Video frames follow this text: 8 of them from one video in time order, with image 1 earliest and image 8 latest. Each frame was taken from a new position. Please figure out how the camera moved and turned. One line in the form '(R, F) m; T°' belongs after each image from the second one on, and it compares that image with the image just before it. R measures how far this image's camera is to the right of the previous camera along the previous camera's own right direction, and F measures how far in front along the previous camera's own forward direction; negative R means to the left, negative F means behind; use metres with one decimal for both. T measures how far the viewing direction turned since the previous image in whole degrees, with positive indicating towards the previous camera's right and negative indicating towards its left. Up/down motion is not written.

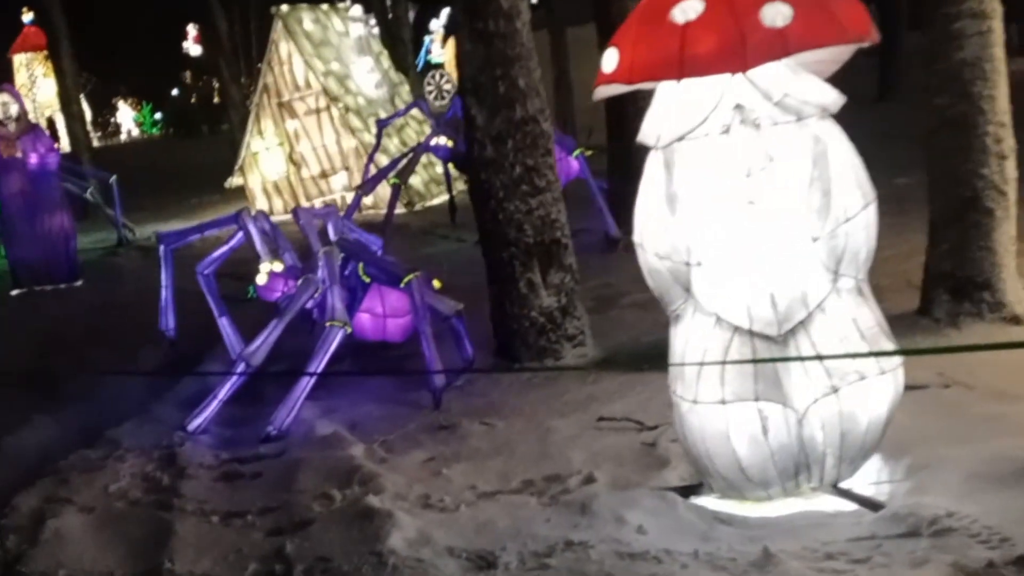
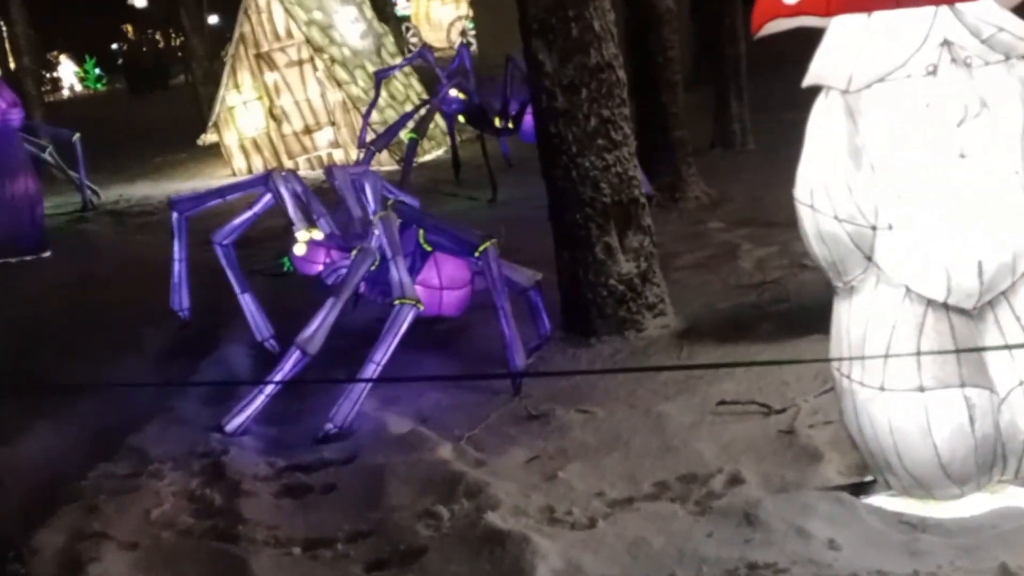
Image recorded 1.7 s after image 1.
(-0.9, +0.8) m; +4°
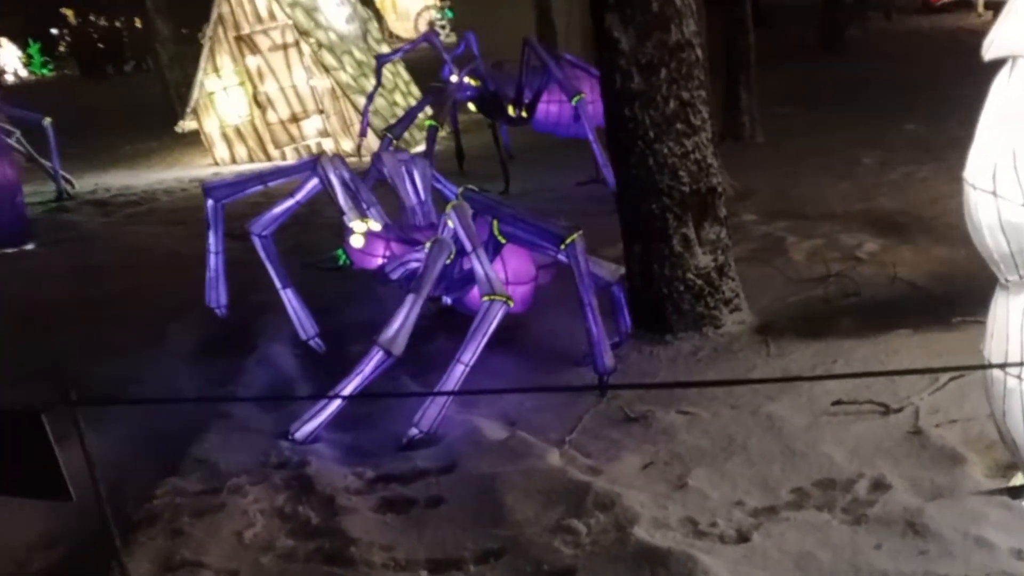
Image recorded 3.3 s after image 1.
(-0.9, +0.3) m; +5°
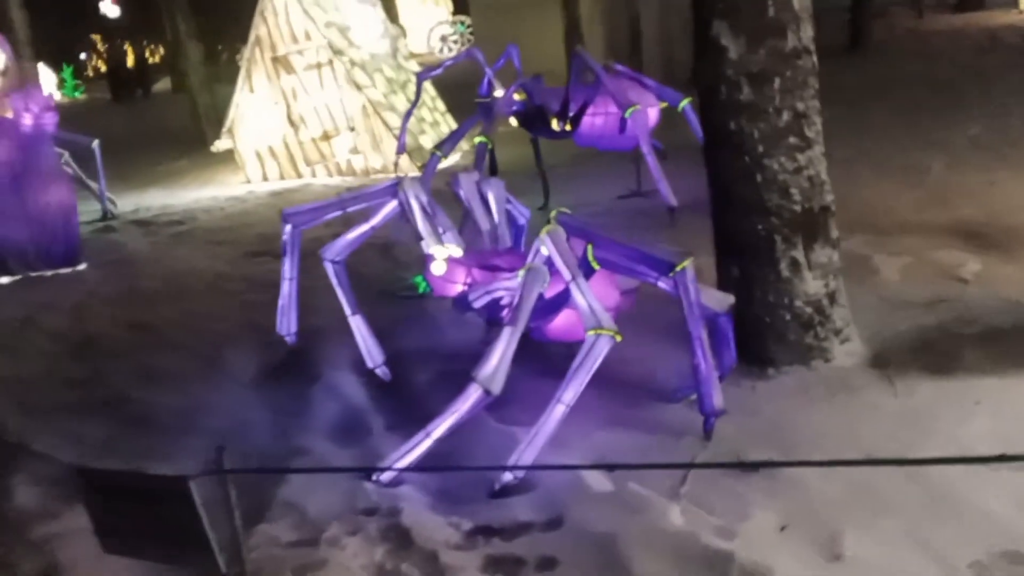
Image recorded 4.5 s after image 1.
(-0.5, +0.4) m; -1°
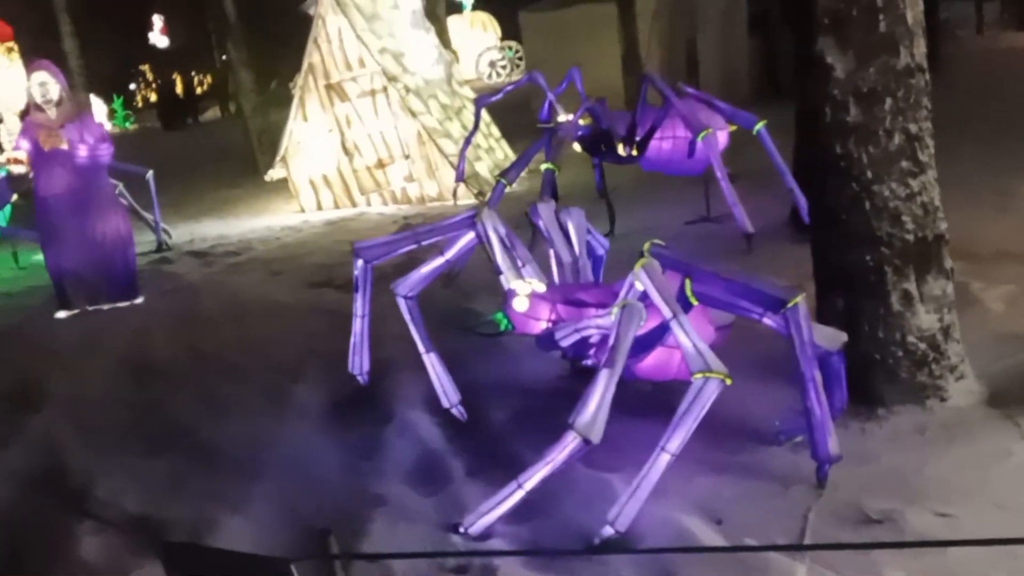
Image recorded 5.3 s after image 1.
(-0.3, +0.2) m; -3°
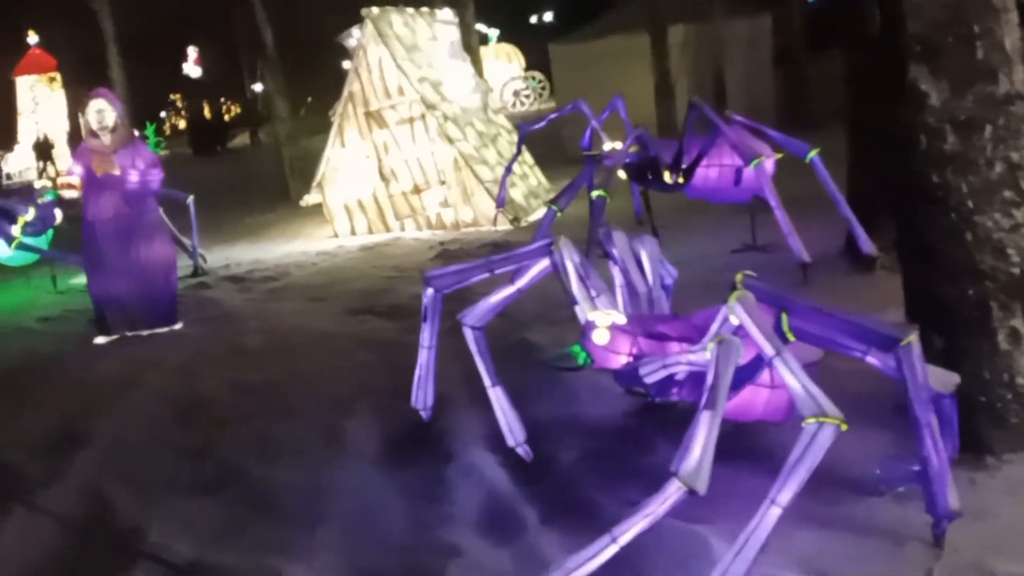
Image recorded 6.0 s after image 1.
(-0.4, +0.2) m; 0°
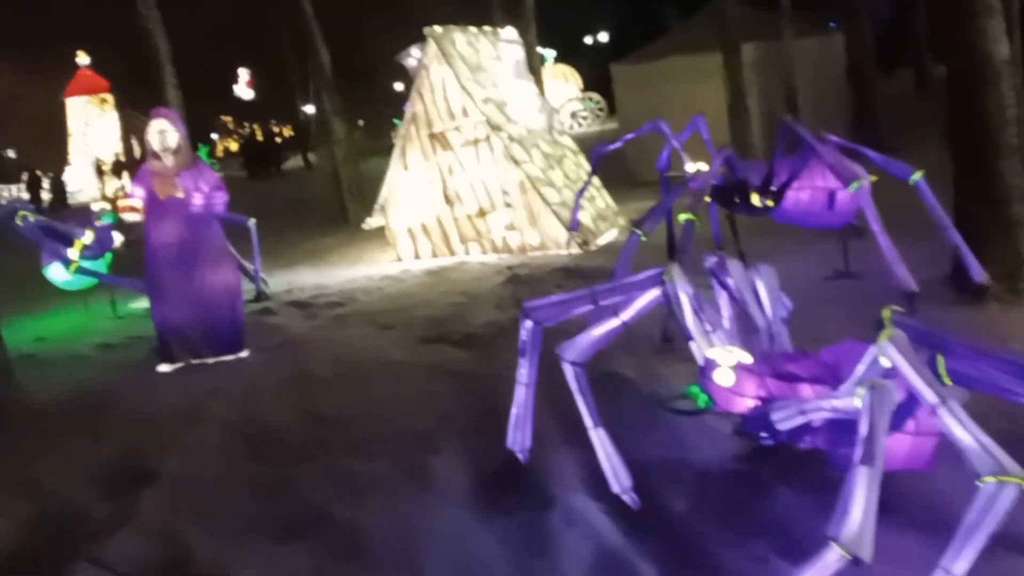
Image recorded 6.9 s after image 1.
(-0.4, +0.3) m; -3°
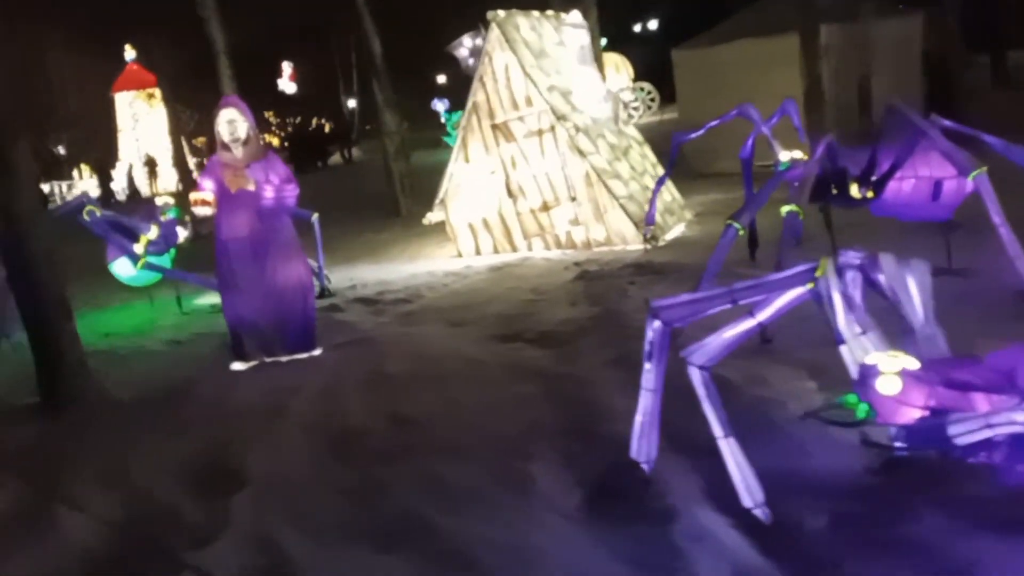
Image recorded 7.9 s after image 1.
(-0.5, +0.4) m; -2°
